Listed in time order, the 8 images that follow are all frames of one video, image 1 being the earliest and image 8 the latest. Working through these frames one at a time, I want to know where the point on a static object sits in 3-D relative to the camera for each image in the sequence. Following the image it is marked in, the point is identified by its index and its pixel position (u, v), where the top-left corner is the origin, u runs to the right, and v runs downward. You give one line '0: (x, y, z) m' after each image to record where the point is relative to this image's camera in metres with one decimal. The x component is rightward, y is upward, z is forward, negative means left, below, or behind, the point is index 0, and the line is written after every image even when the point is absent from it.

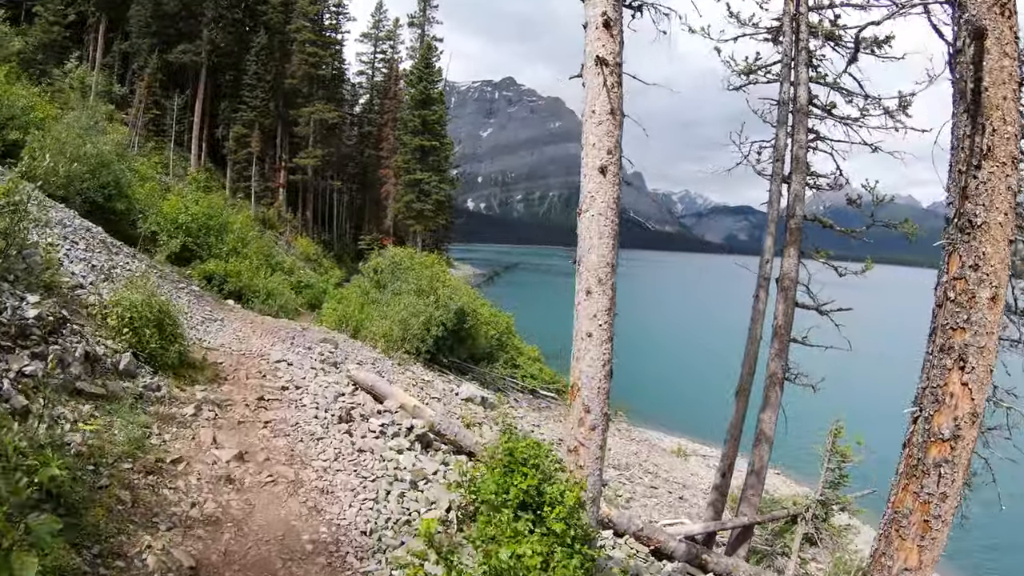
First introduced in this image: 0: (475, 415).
0: (-0.7, -2.8, +13.4) m
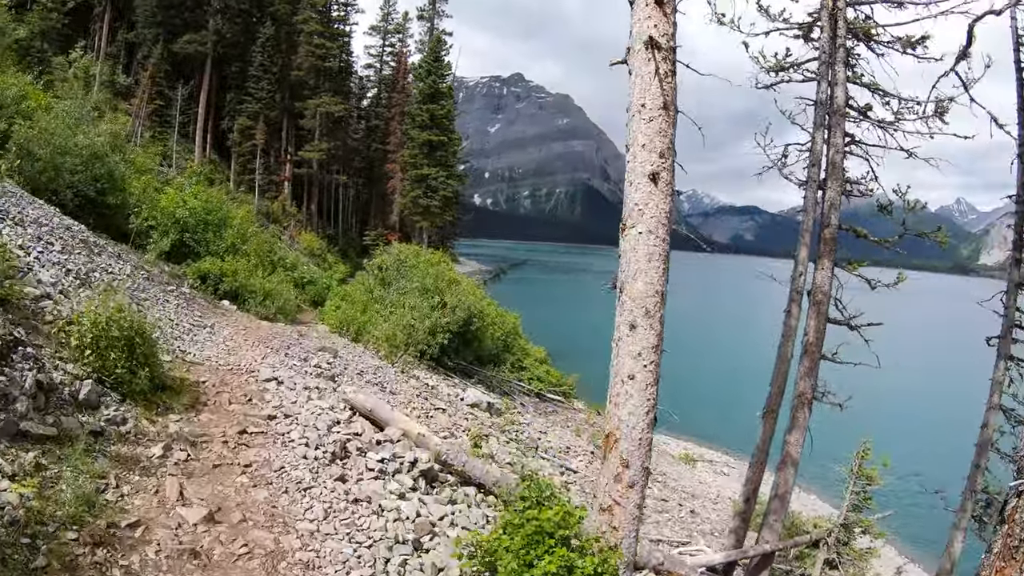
0: (-0.6, -2.9, +12.8) m
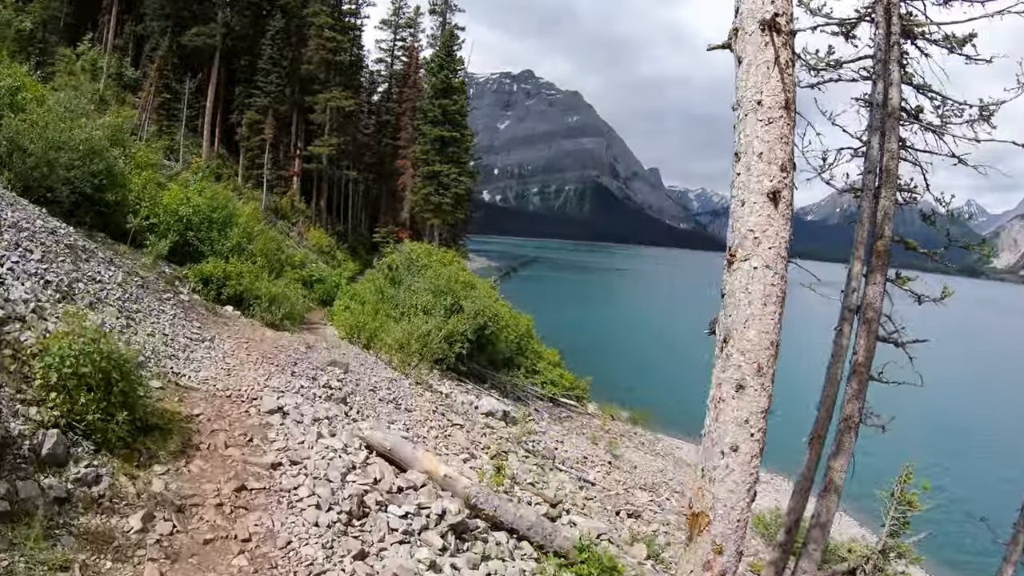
0: (-0.2, -3.1, +12.1) m
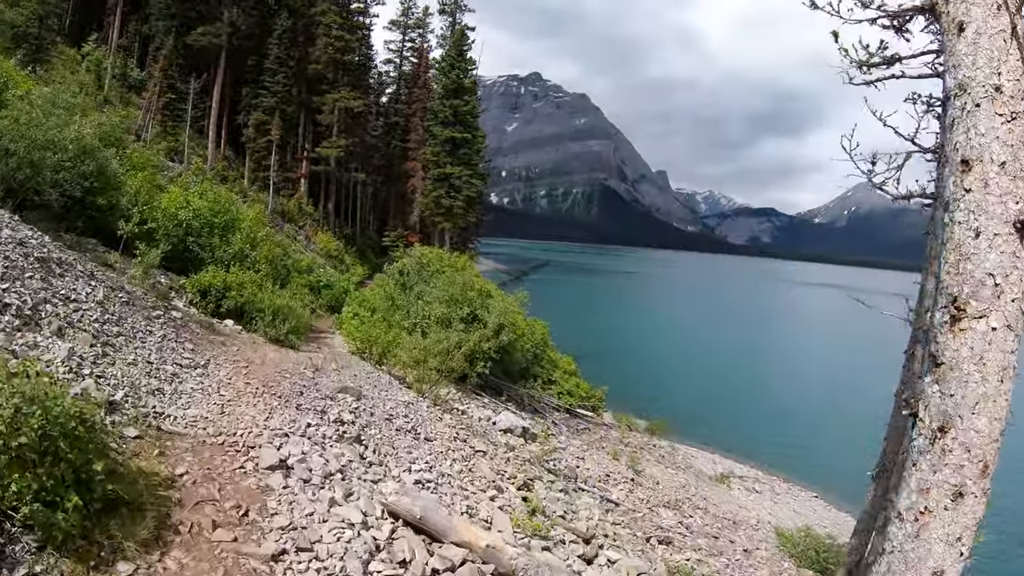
0: (+0.3, -3.3, +11.2) m
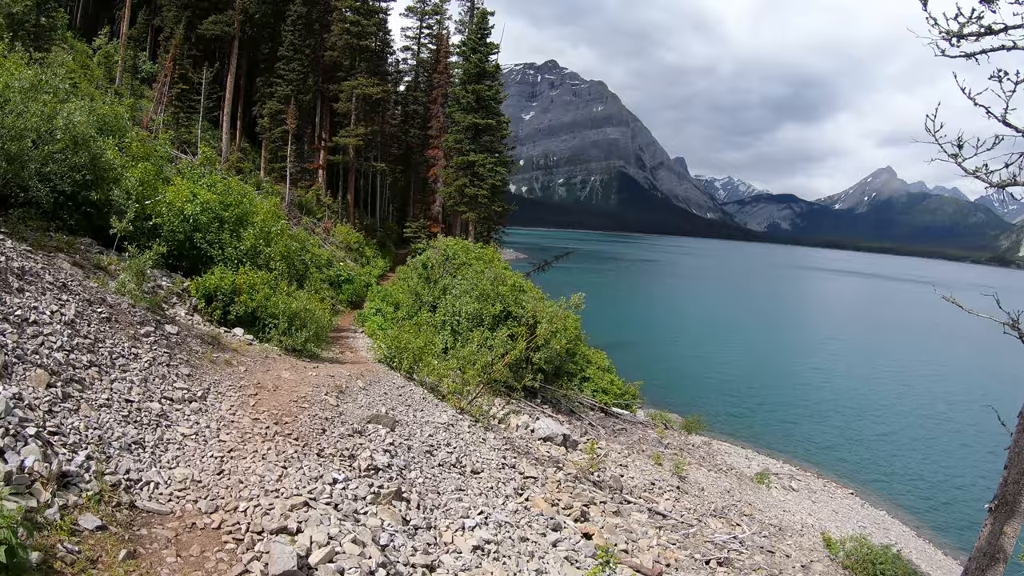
0: (+1.1, -3.2, +9.9) m
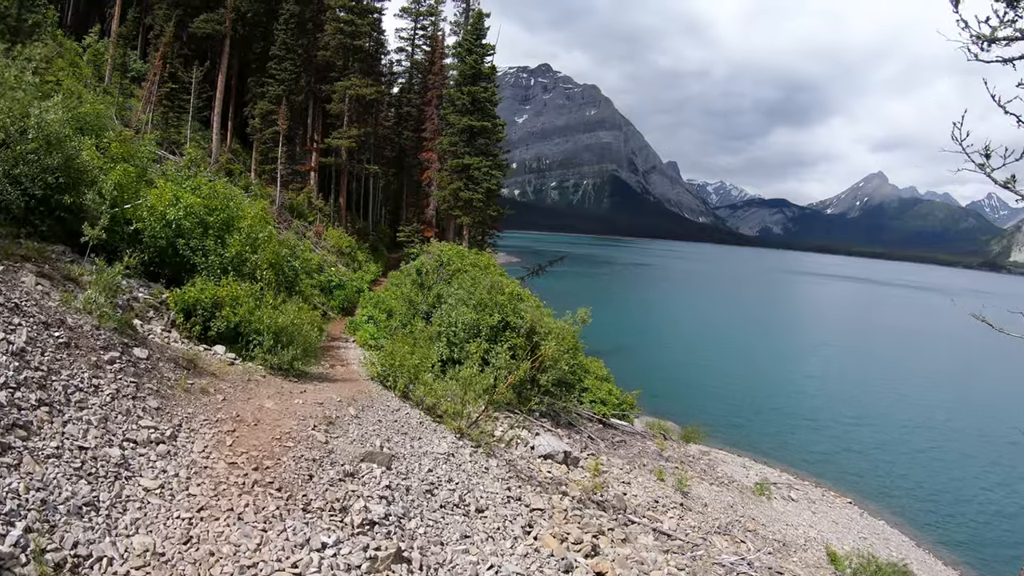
0: (+1.1, -3.4, +9.3) m
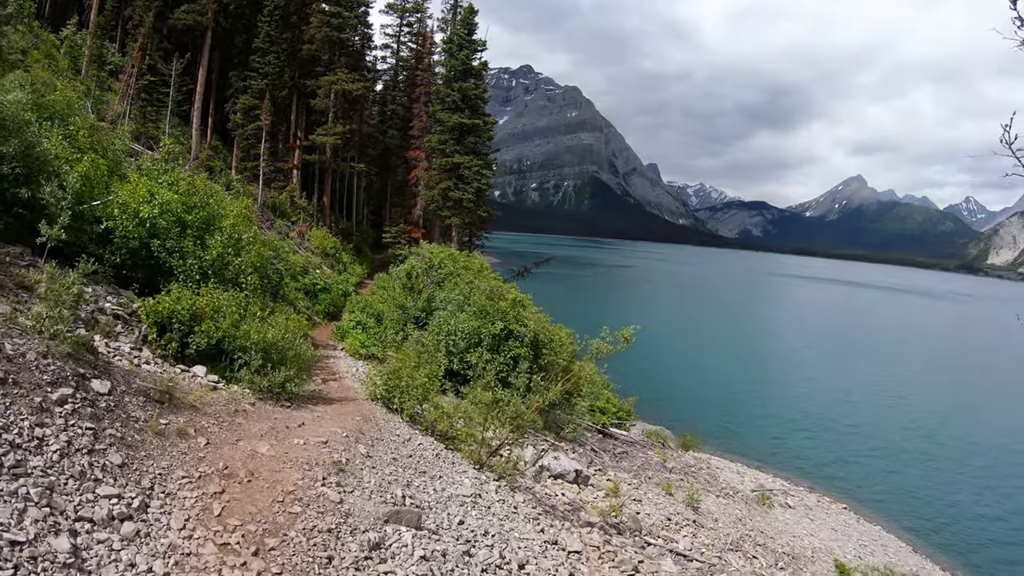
0: (+1.3, -3.5, +8.4) m
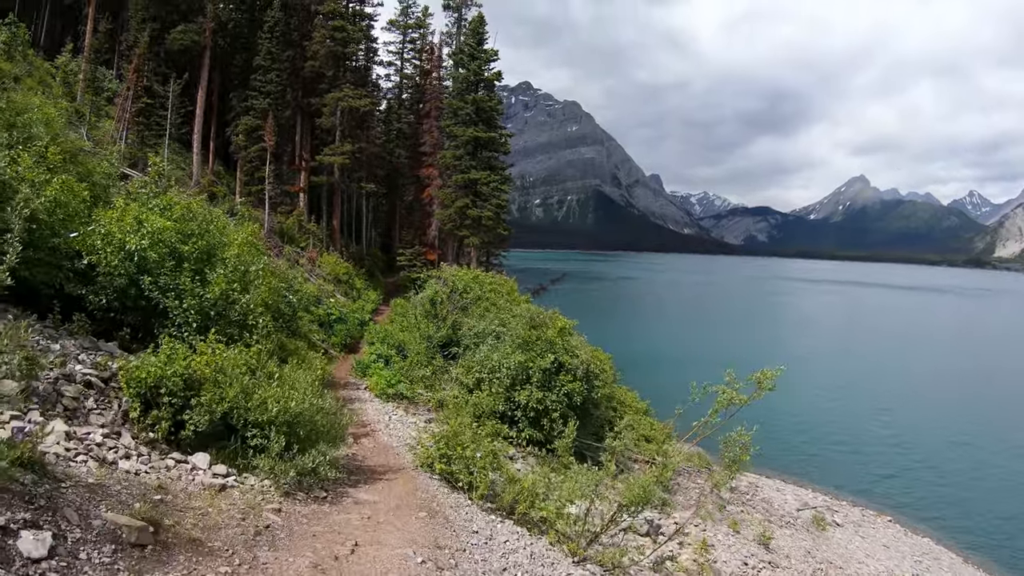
0: (+2.4, -3.8, +6.6) m
